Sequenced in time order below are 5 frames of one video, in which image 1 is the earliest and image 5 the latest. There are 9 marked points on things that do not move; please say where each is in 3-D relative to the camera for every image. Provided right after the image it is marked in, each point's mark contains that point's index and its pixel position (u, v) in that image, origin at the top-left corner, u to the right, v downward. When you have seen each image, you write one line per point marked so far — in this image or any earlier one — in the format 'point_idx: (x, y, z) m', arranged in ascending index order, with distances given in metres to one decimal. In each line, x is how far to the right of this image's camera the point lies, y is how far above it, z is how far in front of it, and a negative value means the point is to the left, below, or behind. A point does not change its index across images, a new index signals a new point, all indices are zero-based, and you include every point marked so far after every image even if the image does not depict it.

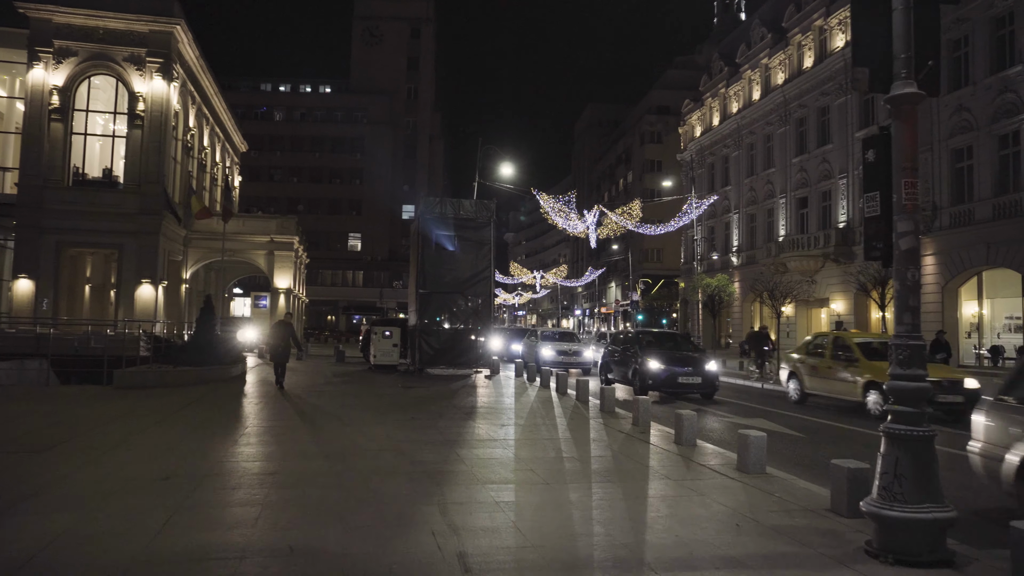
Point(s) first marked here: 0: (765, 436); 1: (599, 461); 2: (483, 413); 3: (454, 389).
0: (+2.6, -1.5, +7.7) m
1: (+1.0, -1.9, +8.2) m
2: (-0.4, -2.0, +11.9) m
3: (-1.3, -2.2, +16.4) m
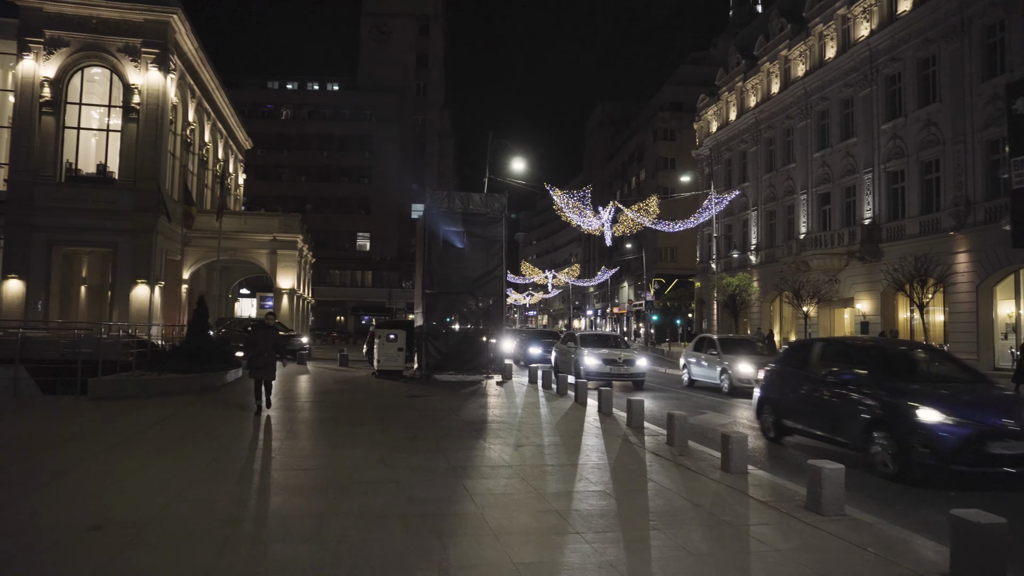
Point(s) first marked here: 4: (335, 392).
0: (+2.8, -1.5, +6.3) m
1: (+1.1, -1.9, +6.8) m
2: (-0.2, -2.0, +10.5) m
3: (-1.0, -2.2, +15.0) m
4: (-3.8, -2.3, +16.1) m
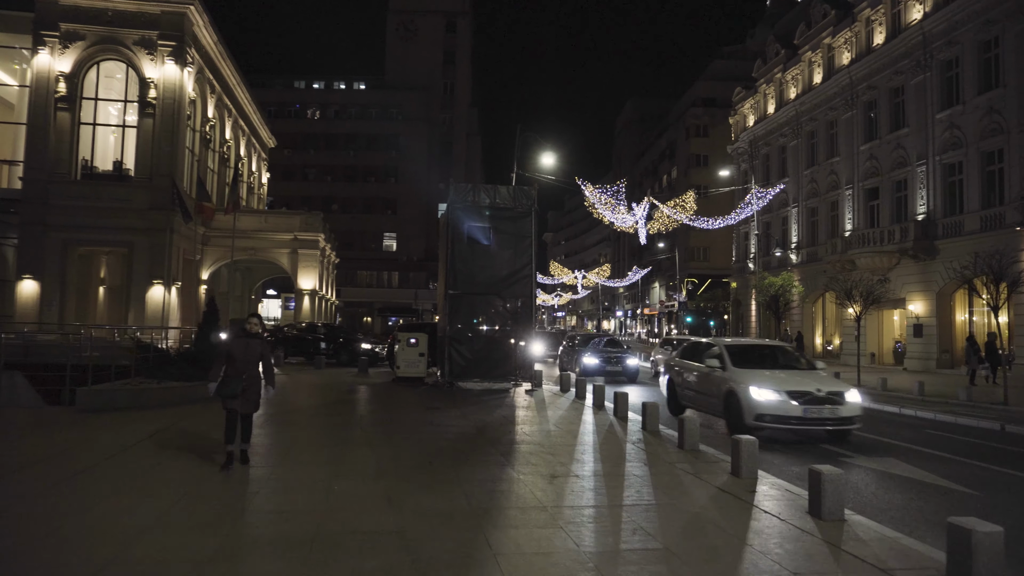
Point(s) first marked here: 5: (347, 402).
0: (+3.0, -1.5, +4.7) m
1: (+1.4, -1.9, +5.3) m
2: (+0.2, -2.0, +9.1) m
3: (-0.4, -2.2, +13.6) m
4: (-3.2, -2.3, +14.7) m
5: (-3.3, -2.3, +15.0) m
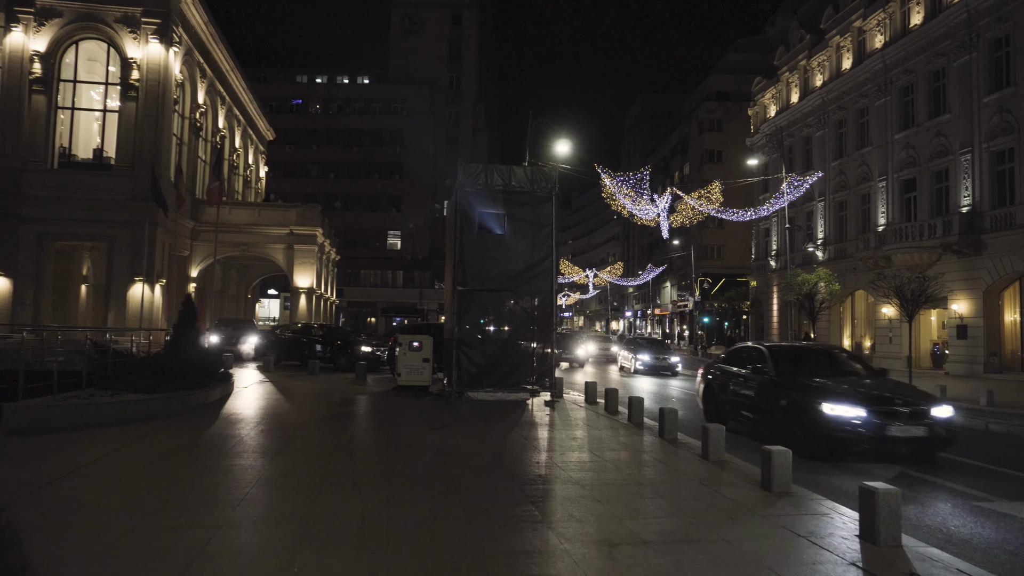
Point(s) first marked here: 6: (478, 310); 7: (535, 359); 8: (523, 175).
0: (+3.3, -1.4, +2.5) m
1: (+1.7, -1.8, +3.0) m
2: (+0.5, -1.9, +6.8) m
3: (-0.1, -2.2, +11.3) m
4: (-2.9, -2.2, +12.5) m
5: (-2.9, -2.2, +12.7) m
6: (-0.7, -0.5, +15.6) m
7: (+0.5, -1.5, +15.9) m
8: (+0.2, +2.4, +15.8) m
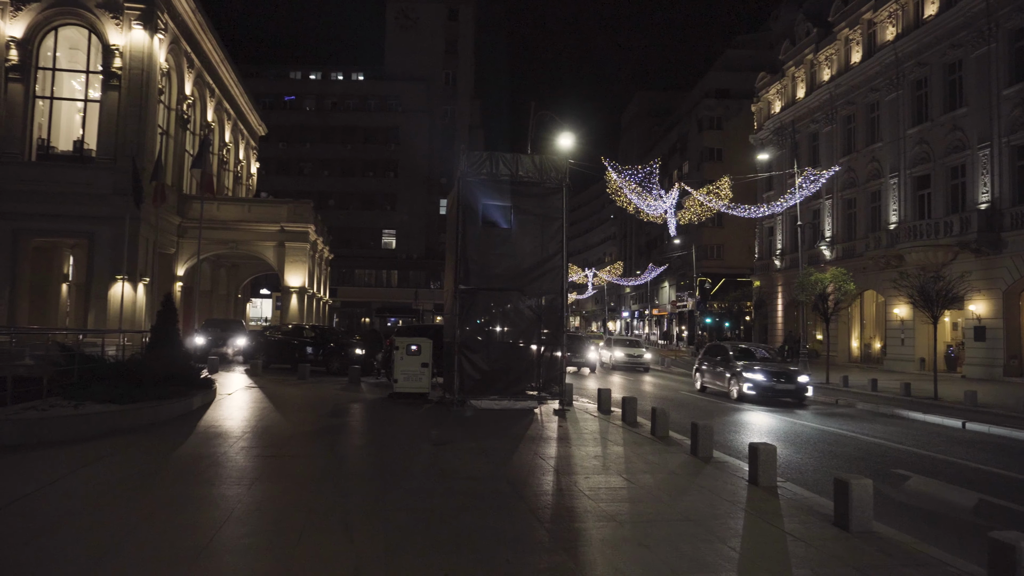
0: (+3.5, -1.4, +1.3) m
1: (+1.9, -1.8, +1.8) m
2: (+0.7, -1.9, +5.6) m
3: (+0.1, -2.1, +10.1) m
4: (-2.7, -2.1, +11.2) m
5: (-2.8, -2.2, +11.5) m
6: (-0.6, -0.4, +14.3) m
7: (+0.6, -1.5, +14.7) m
8: (+0.4, +2.4, +14.6) m
